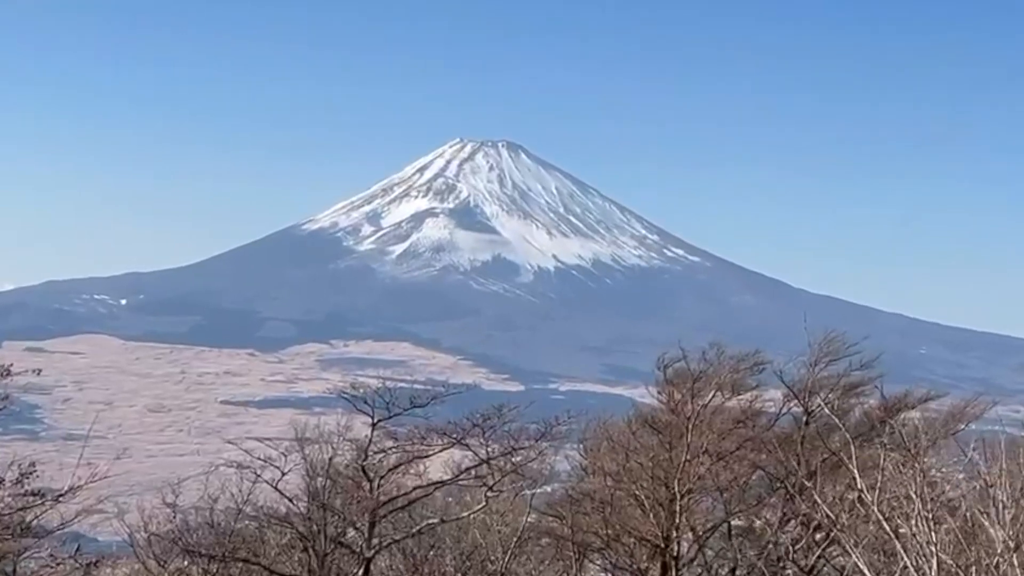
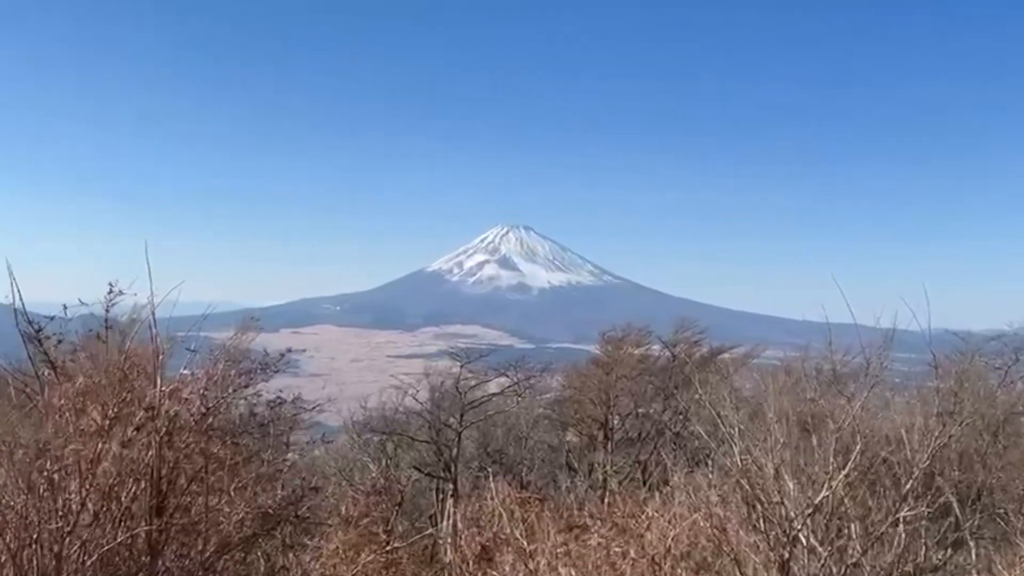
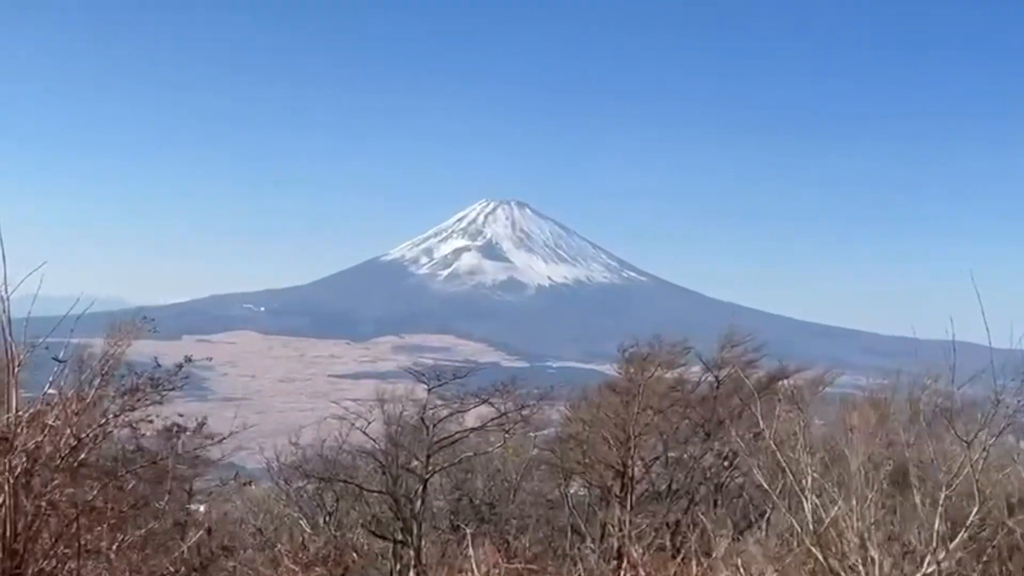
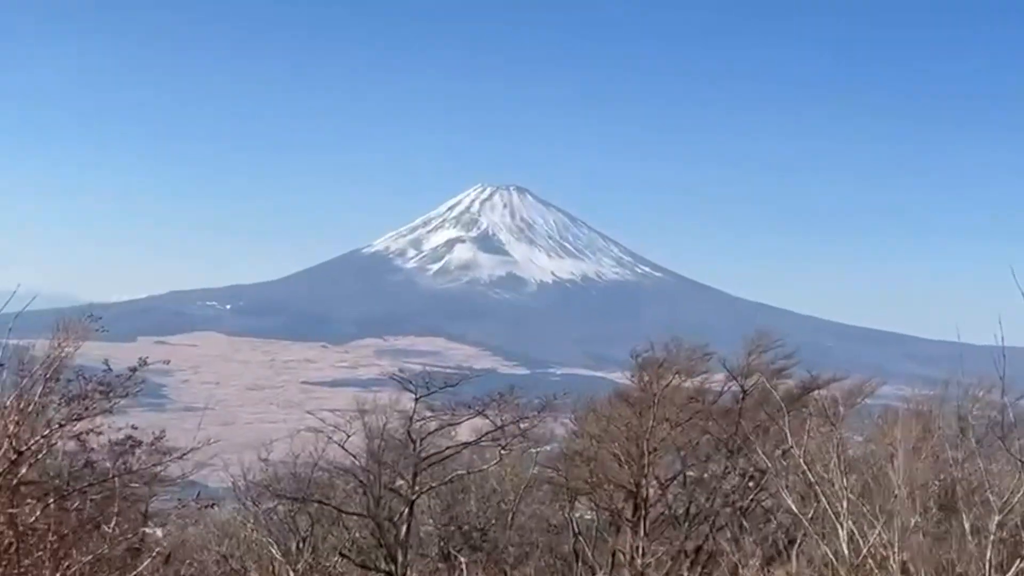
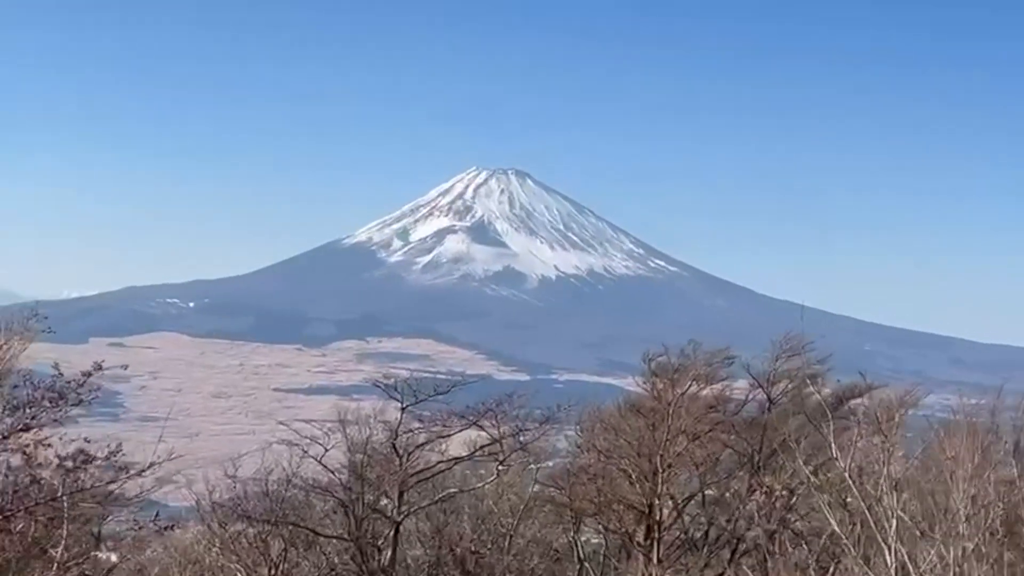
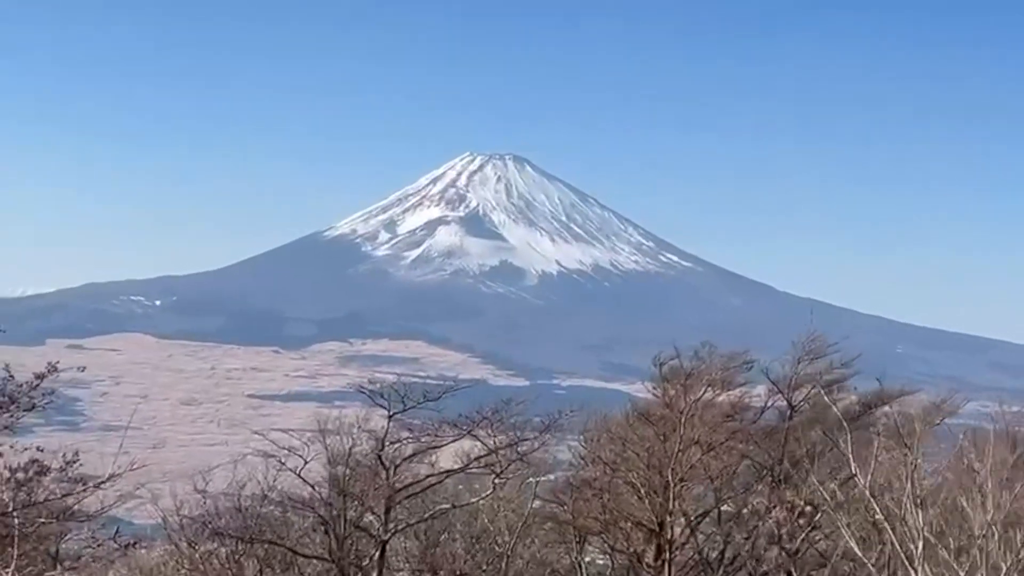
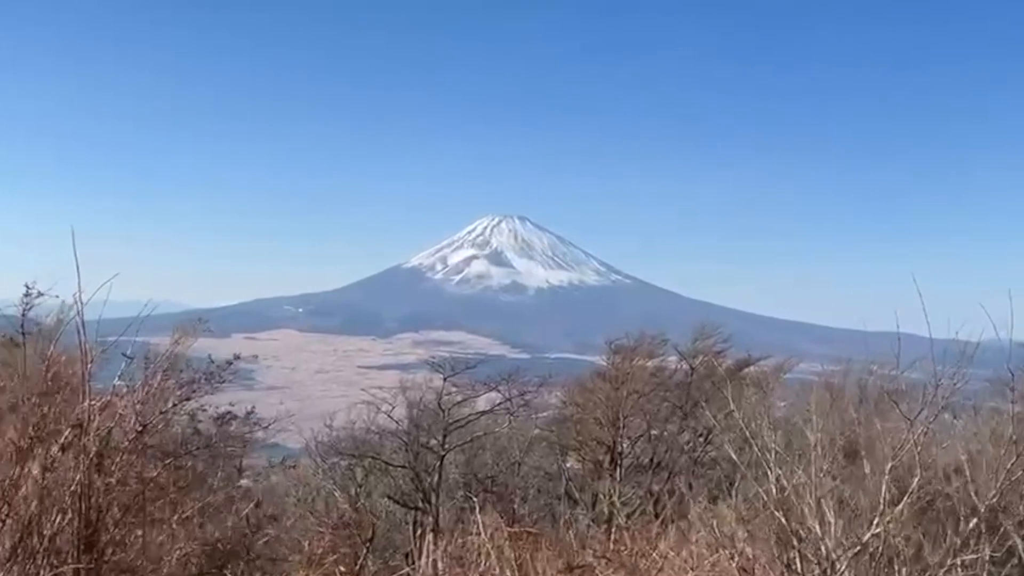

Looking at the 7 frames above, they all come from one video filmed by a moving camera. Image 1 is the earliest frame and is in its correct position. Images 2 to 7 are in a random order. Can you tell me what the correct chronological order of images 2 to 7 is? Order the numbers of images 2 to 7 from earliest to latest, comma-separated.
6, 5, 4, 3, 7, 2
